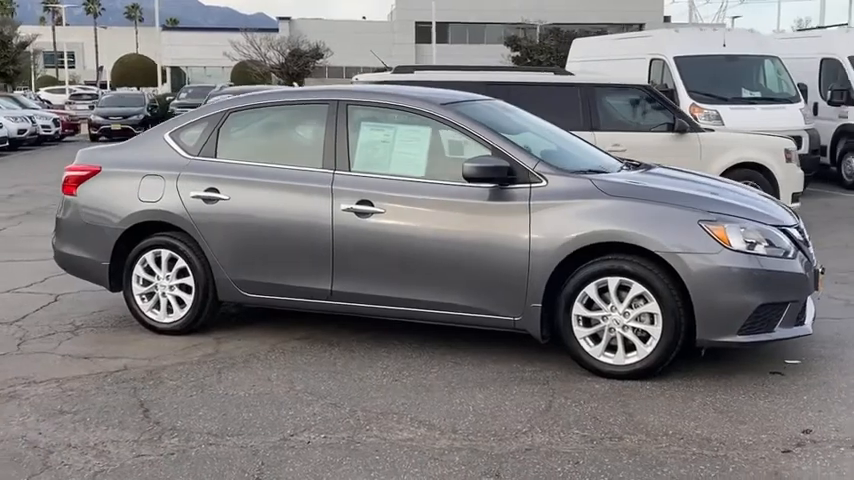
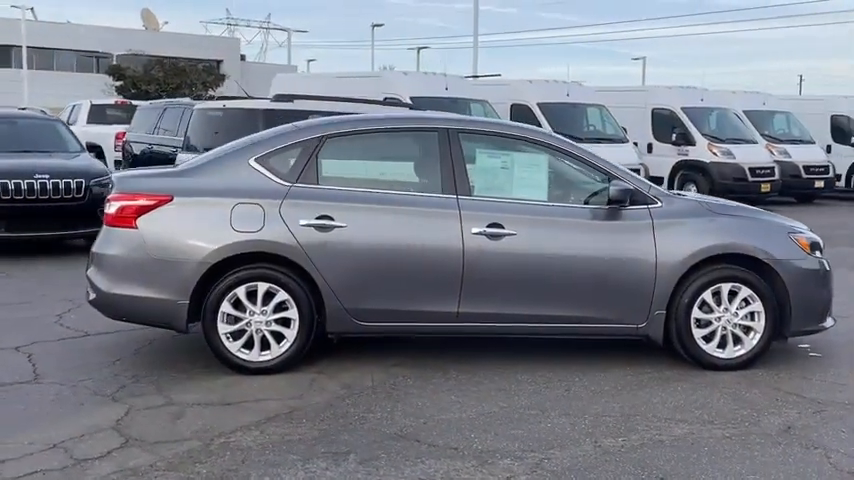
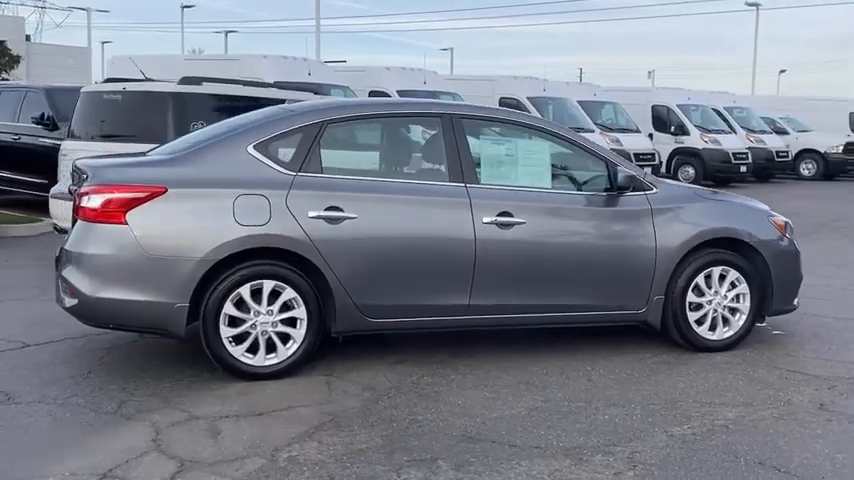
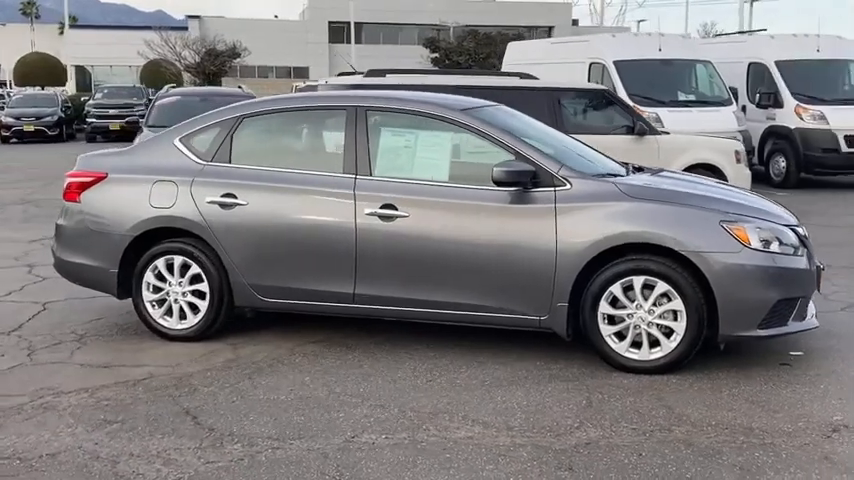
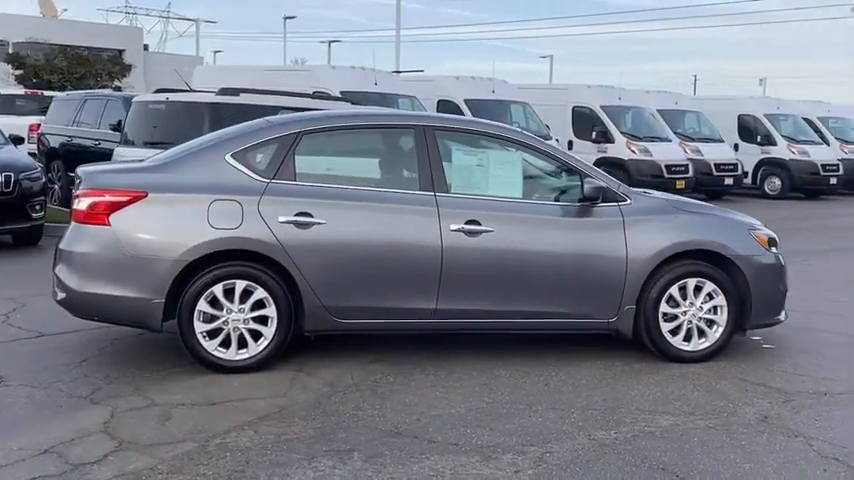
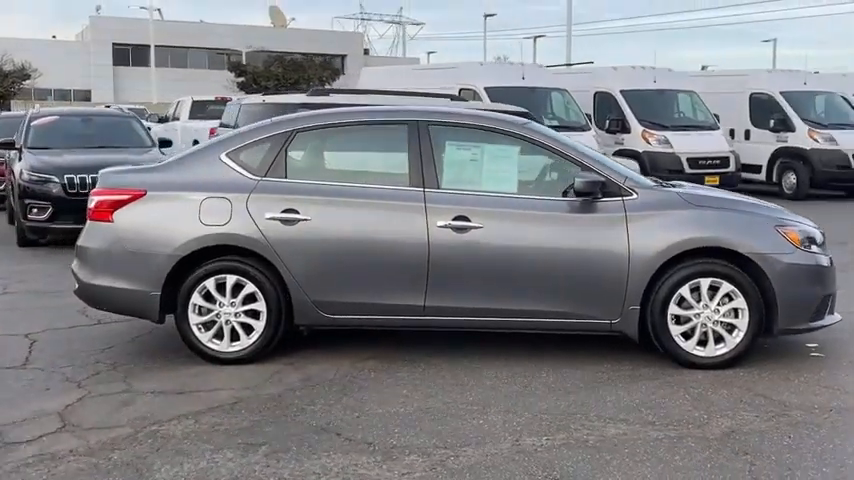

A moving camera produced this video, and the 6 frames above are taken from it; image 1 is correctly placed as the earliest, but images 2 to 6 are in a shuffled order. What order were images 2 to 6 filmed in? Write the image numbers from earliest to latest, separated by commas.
4, 6, 2, 5, 3
